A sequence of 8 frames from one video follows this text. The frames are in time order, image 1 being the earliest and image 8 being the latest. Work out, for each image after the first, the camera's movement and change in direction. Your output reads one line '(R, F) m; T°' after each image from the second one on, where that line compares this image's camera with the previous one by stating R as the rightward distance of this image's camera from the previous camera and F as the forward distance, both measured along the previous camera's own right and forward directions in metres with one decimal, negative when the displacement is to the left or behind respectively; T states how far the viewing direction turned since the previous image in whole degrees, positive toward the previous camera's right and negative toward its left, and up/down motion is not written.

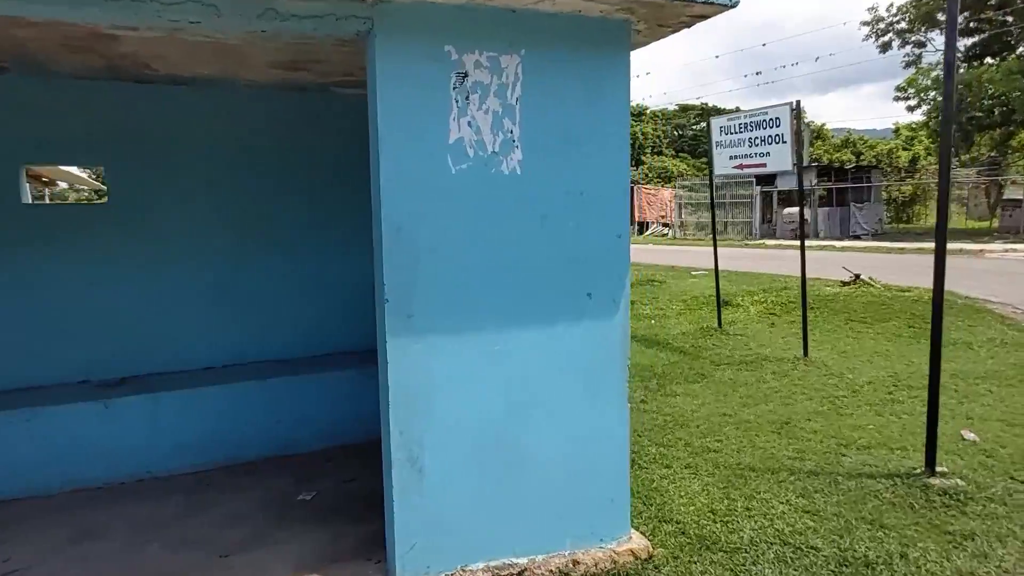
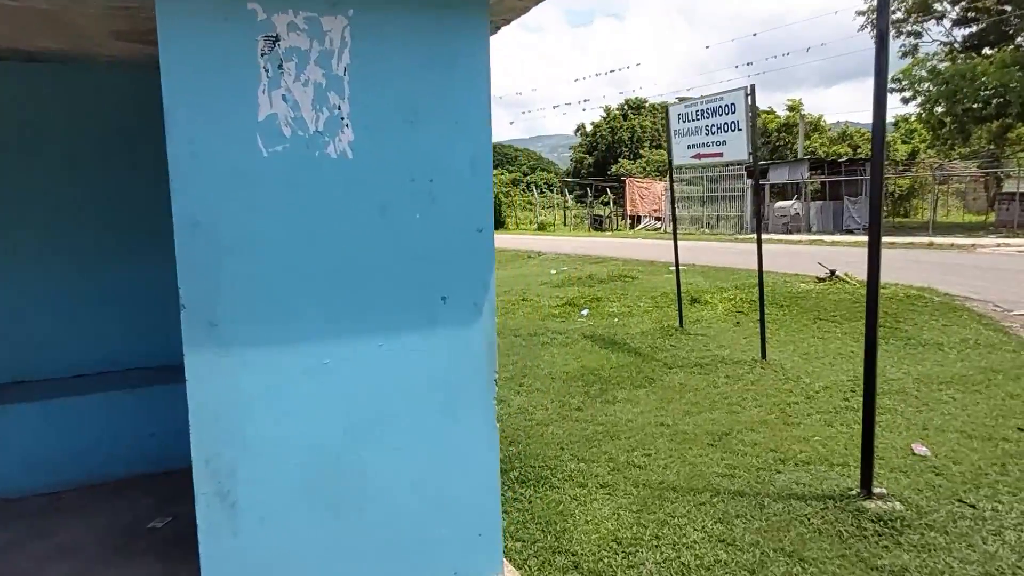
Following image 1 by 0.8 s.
(+0.5, +0.3) m; 0°
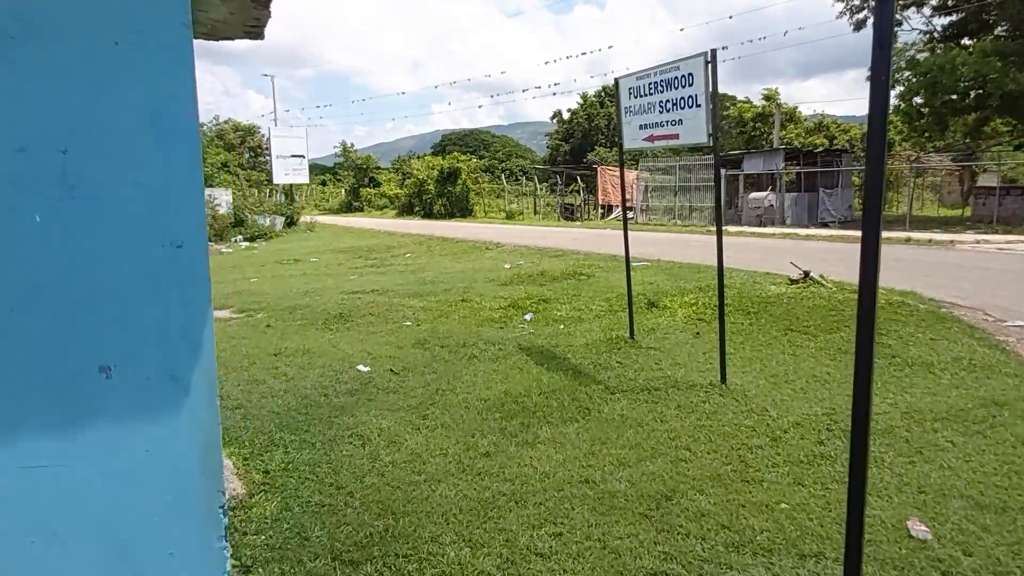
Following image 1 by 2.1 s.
(+0.4, +0.9) m; +2°
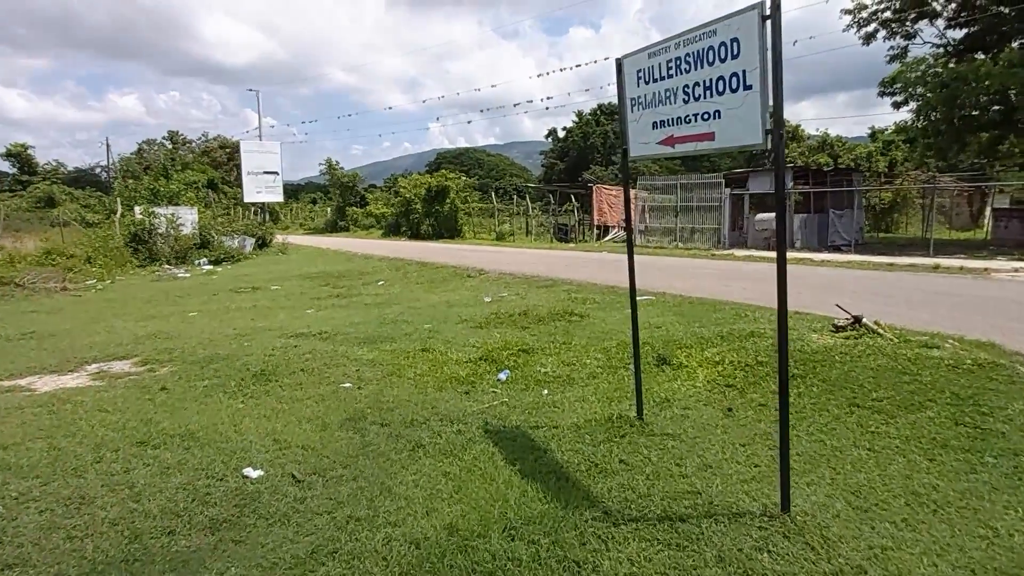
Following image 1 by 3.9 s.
(+0.2, +1.5) m; 0°
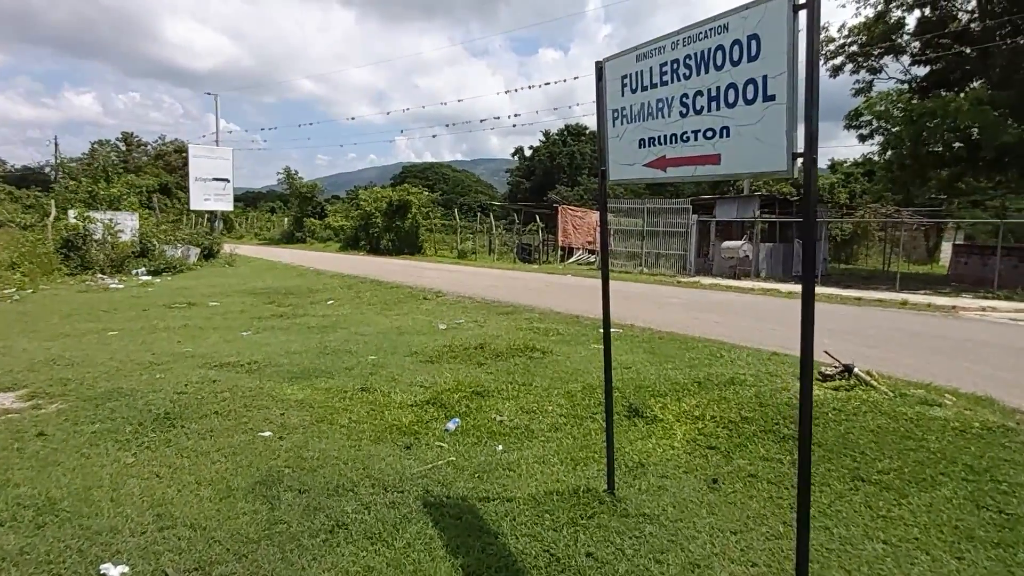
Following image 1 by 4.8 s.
(+0.1, +0.7) m; +3°
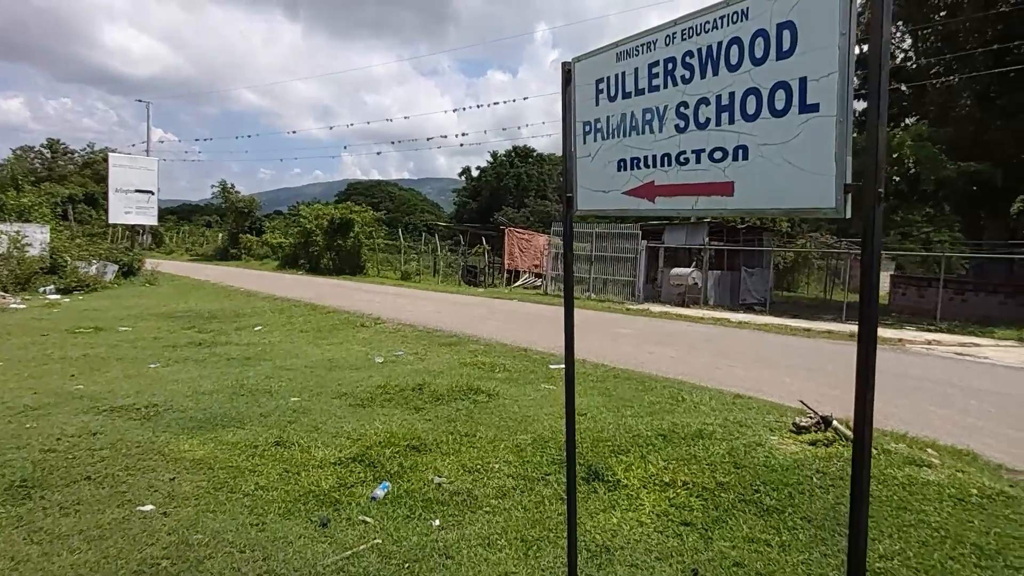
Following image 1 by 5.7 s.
(0.0, +0.6) m; +5°
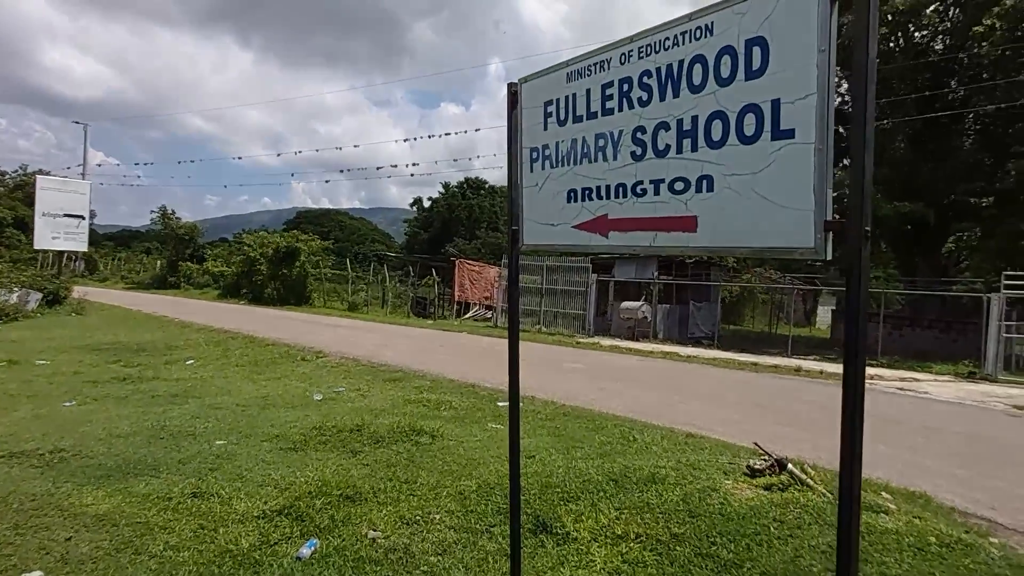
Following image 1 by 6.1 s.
(0.0, +0.2) m; +4°
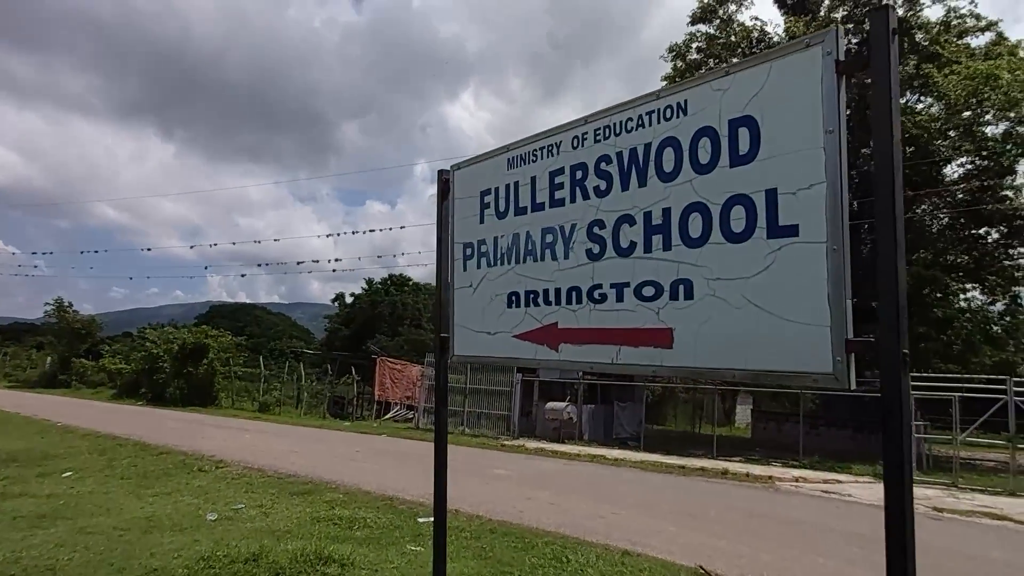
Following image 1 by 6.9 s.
(0.0, +0.3) m; +6°
